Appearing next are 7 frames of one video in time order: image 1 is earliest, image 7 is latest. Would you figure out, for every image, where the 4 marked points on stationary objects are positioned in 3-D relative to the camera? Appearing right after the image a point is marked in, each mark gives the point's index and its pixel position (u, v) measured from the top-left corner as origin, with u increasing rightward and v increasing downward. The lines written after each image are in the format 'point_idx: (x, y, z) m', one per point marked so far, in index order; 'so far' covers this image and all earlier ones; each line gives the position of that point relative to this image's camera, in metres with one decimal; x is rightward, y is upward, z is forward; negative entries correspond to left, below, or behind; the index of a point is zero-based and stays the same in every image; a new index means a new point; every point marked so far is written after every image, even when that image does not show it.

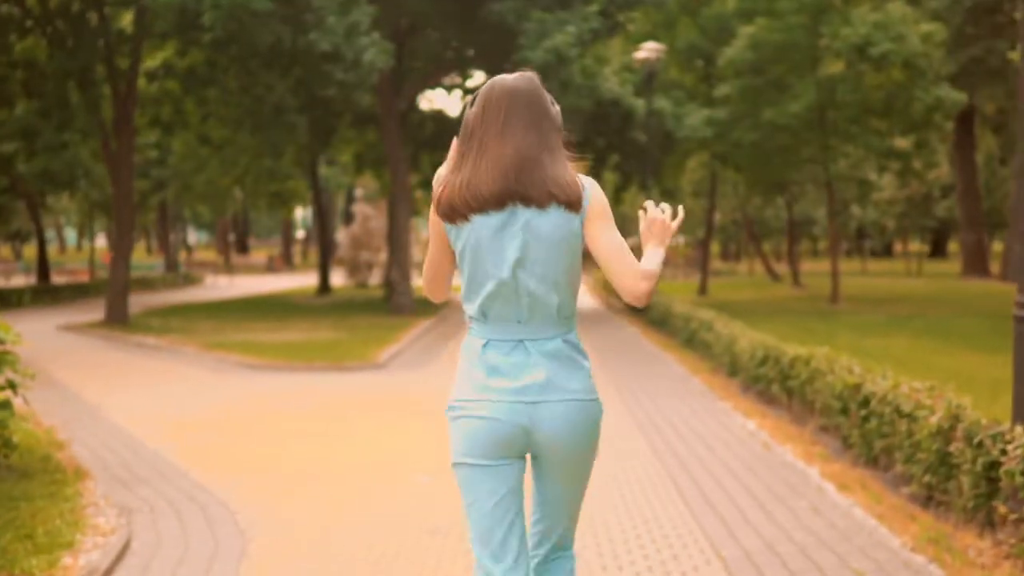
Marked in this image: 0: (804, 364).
0: (+2.7, -0.7, +11.4) m
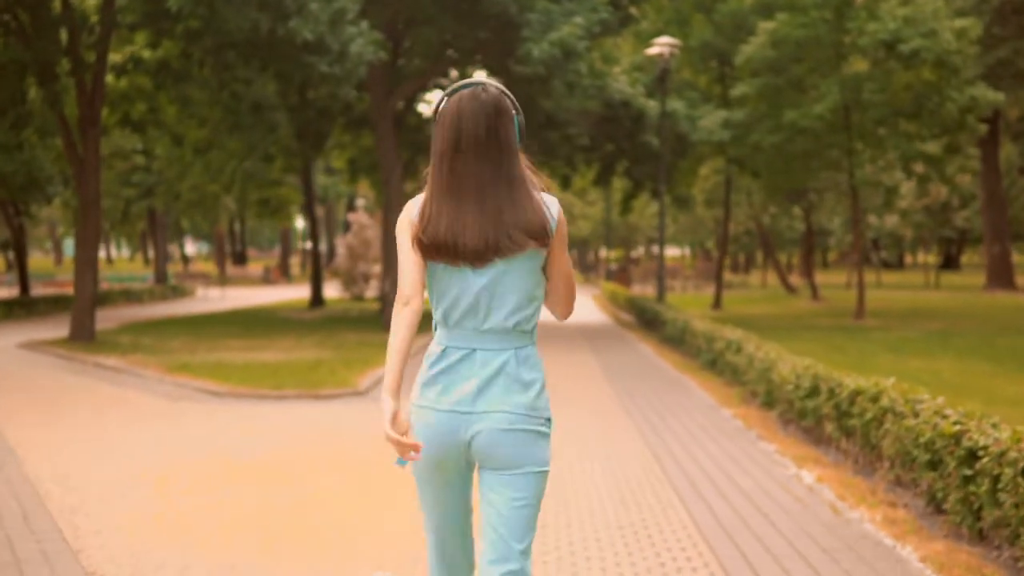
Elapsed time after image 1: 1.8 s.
0: (+2.7, -0.9, +9.3) m
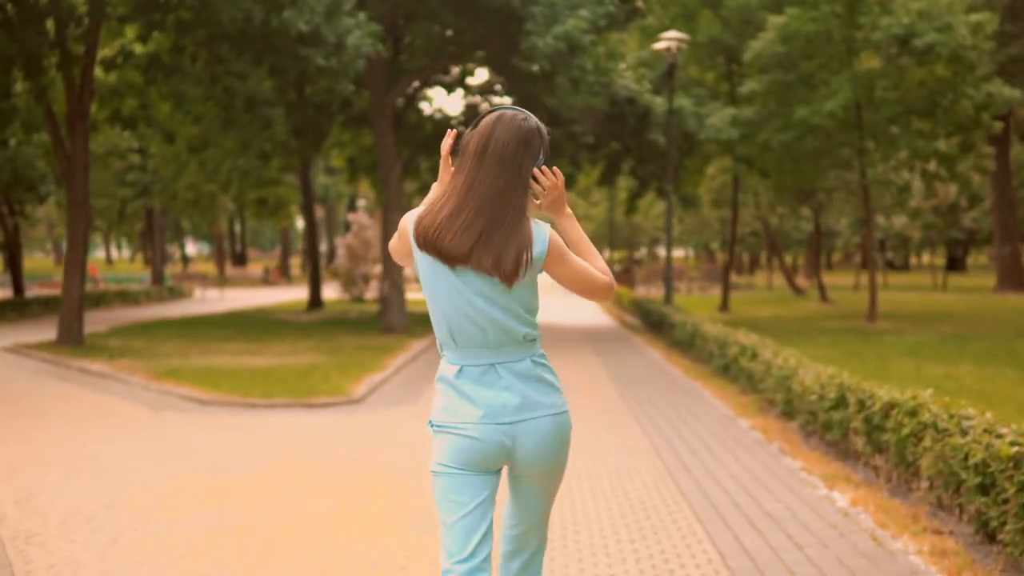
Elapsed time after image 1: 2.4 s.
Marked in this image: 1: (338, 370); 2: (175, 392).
0: (+2.7, -0.9, +8.5) m
1: (-2.4, -1.1, +17.2) m
2: (-4.0, -1.2, +14.4) m
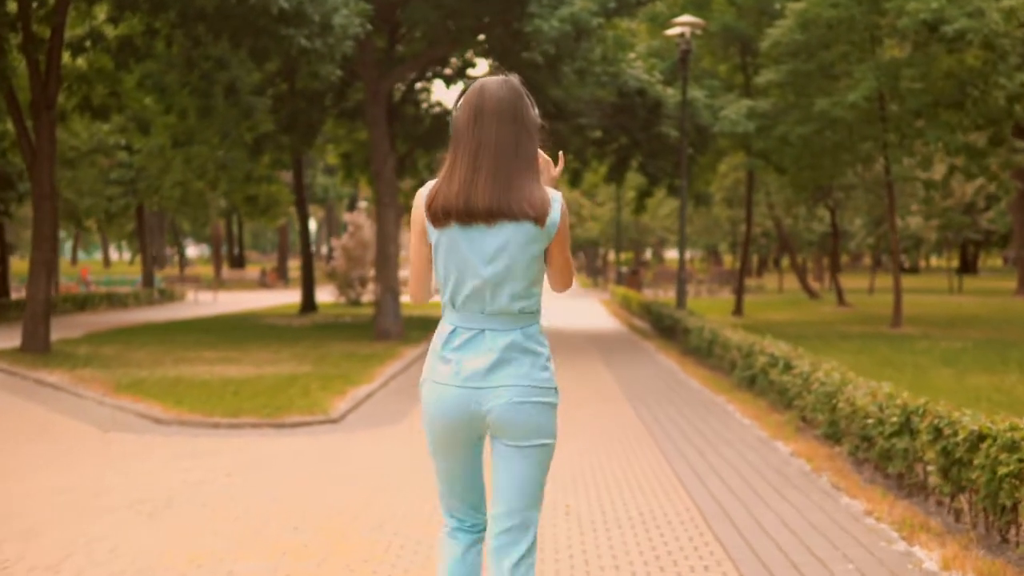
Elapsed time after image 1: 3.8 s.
0: (+2.7, -0.9, +6.8) m
1: (-2.4, -1.2, +15.5) m
2: (-4.0, -1.3, +12.7) m
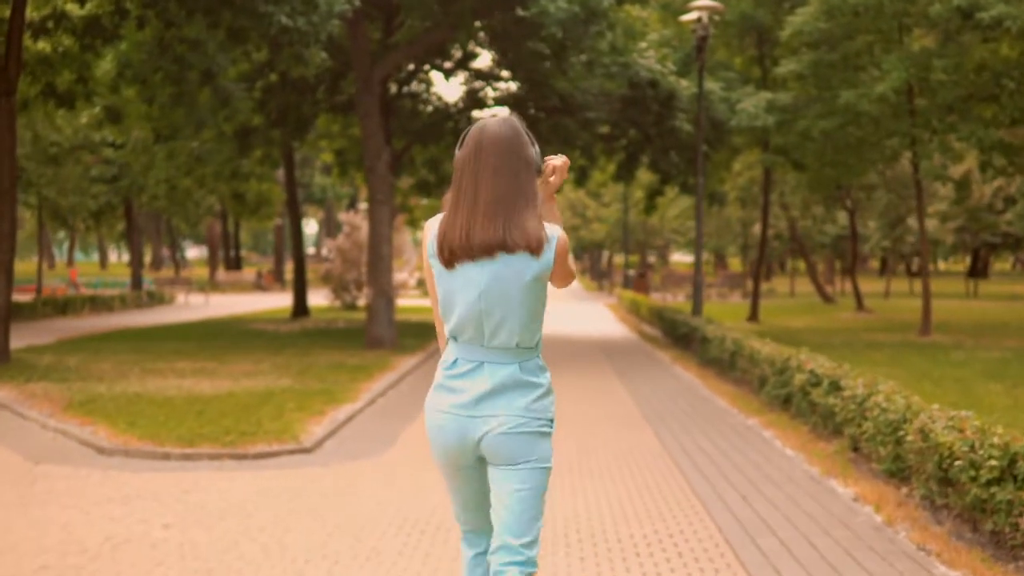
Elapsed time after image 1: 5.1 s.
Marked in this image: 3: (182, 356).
0: (+2.8, -1.0, +5.1) m
1: (-2.4, -1.2, +13.8) m
2: (-3.9, -1.3, +10.9) m
3: (-5.2, -1.1, +19.3) m
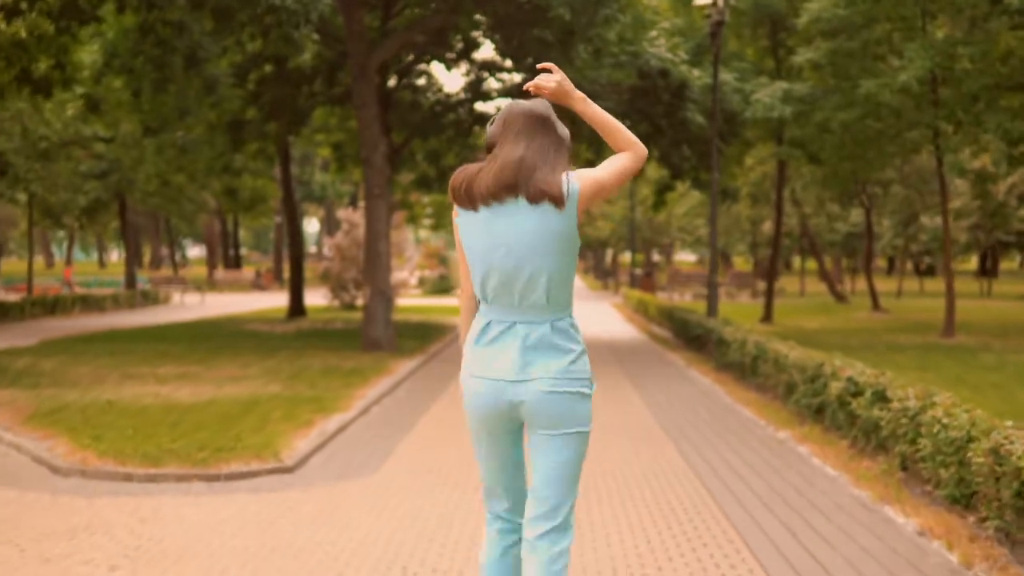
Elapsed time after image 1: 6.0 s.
0: (+2.8, -1.0, +3.9) m
1: (-2.3, -1.2, +12.6) m
2: (-3.9, -1.3, +9.8) m
3: (-5.1, -1.1, +18.2) m
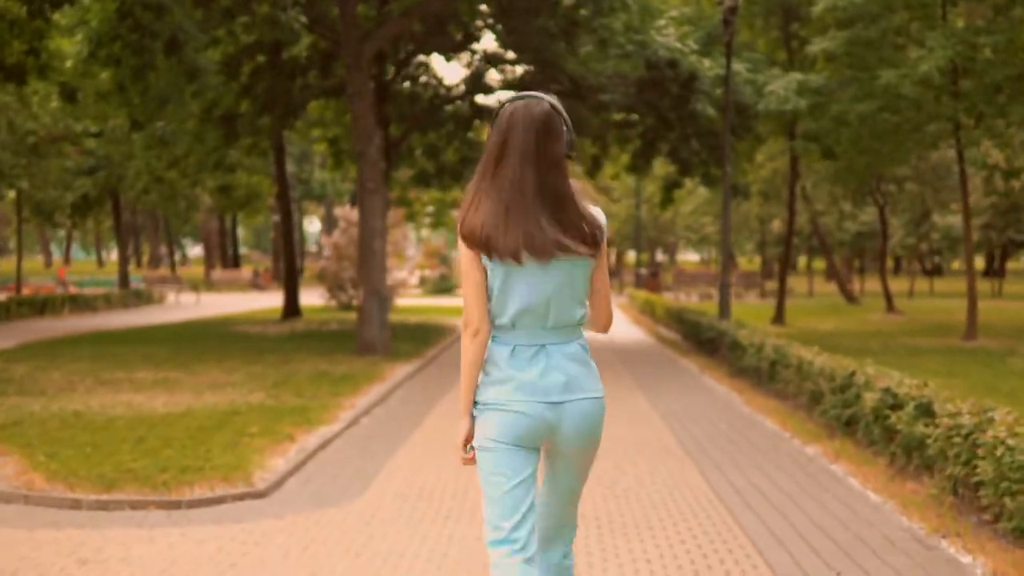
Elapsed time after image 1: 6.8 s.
0: (+2.8, -1.0, +2.9) m
1: (-2.3, -1.2, +11.6) m
2: (-3.9, -1.3, +8.8) m
3: (-5.1, -1.1, +17.2) m
